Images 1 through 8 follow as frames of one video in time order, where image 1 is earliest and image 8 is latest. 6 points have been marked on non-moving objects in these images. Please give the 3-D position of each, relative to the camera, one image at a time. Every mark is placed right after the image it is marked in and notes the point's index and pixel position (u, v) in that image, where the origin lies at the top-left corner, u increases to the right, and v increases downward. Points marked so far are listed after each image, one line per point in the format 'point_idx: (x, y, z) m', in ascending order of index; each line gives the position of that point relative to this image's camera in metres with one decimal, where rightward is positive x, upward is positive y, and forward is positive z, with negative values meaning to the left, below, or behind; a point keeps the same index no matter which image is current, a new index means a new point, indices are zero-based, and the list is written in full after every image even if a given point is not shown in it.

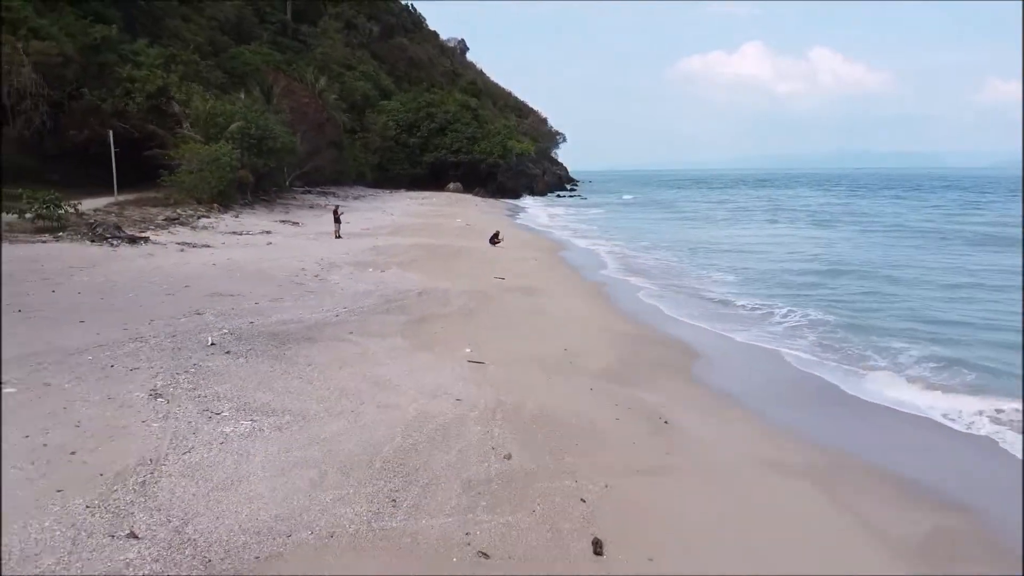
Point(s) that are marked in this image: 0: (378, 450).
0: (-1.9, -2.3, +3.5) m
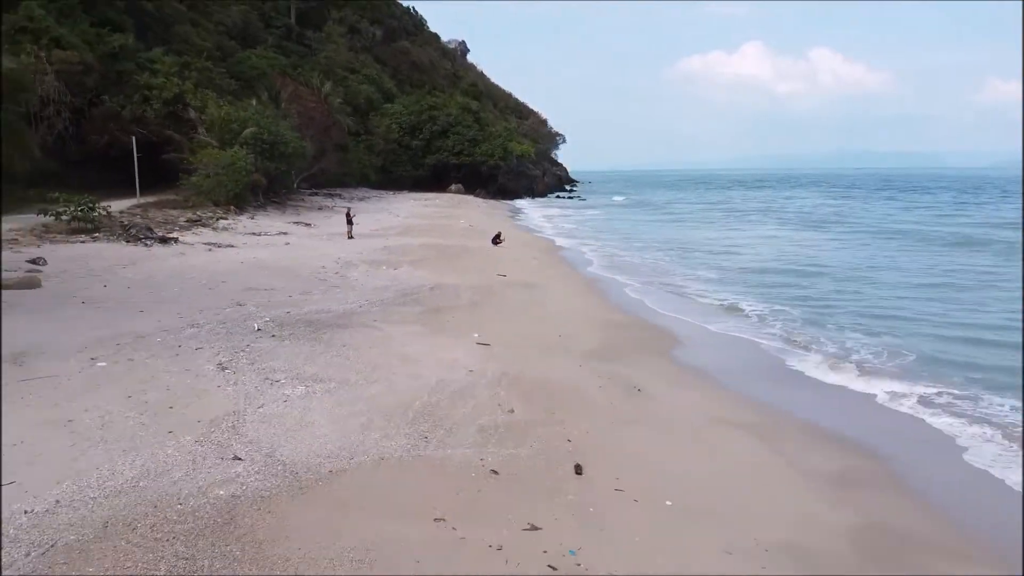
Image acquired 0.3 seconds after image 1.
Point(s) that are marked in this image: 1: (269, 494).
0: (-1.9, -2.1, +4.4) m
1: (-3.2, -2.6, +3.2) m
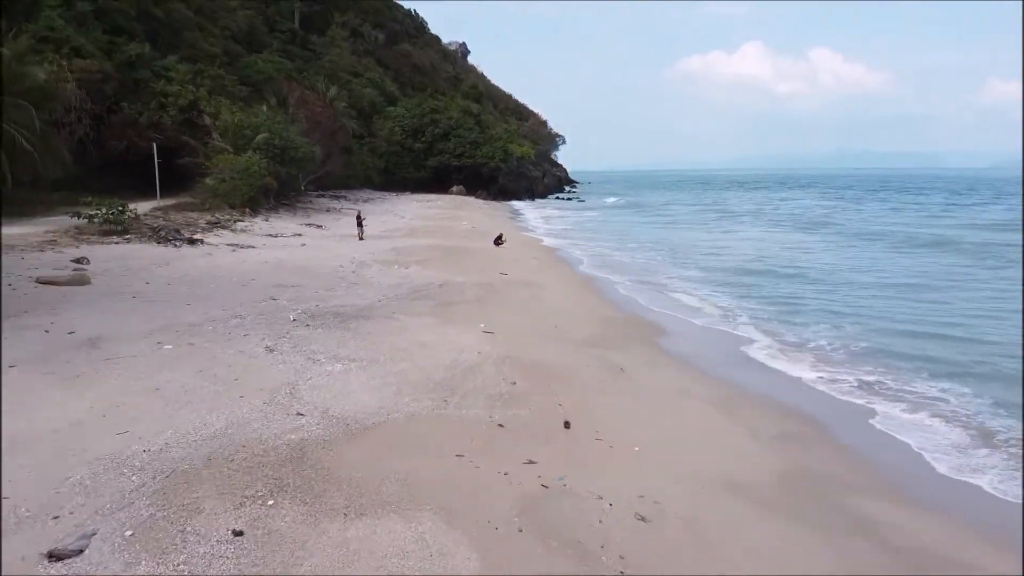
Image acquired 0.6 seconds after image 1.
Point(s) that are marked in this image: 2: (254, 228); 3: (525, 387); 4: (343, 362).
0: (-1.8, -2.0, +5.3) m
1: (-3.1, -2.5, +4.1) m
2: (-17.3, +4.0, +15.4) m
3: (+0.3, -2.2, +5.3) m
4: (-4.0, -1.8, +5.5) m
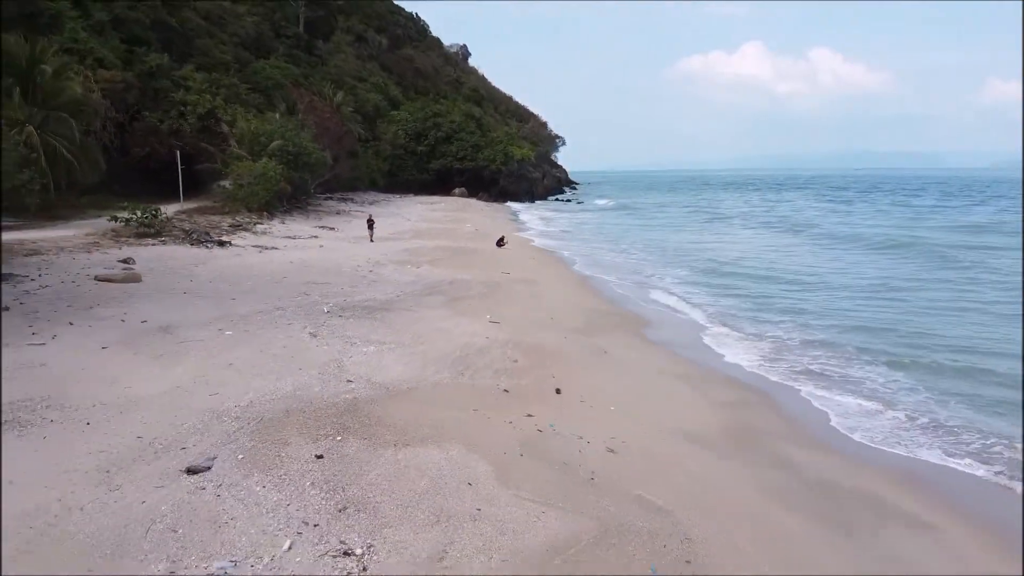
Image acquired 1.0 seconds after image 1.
0: (-1.8, -1.9, +6.4) m
1: (-3.1, -2.4, +5.2) m
2: (-17.2, +4.1, +16.5) m
3: (+0.4, -2.1, +6.5) m
4: (-3.9, -1.7, +6.6) m
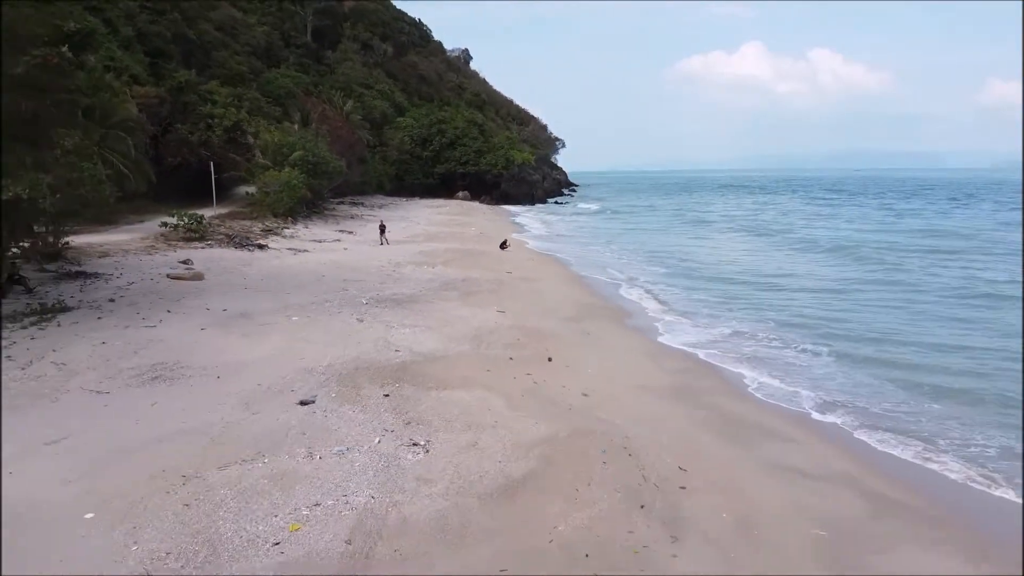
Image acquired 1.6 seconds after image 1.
0: (-1.6, -1.7, +8.3) m
1: (-2.9, -2.2, +7.1) m
2: (-17.1, +4.3, +18.5) m
3: (+0.5, -1.9, +8.4) m
4: (-3.8, -1.5, +8.5) m
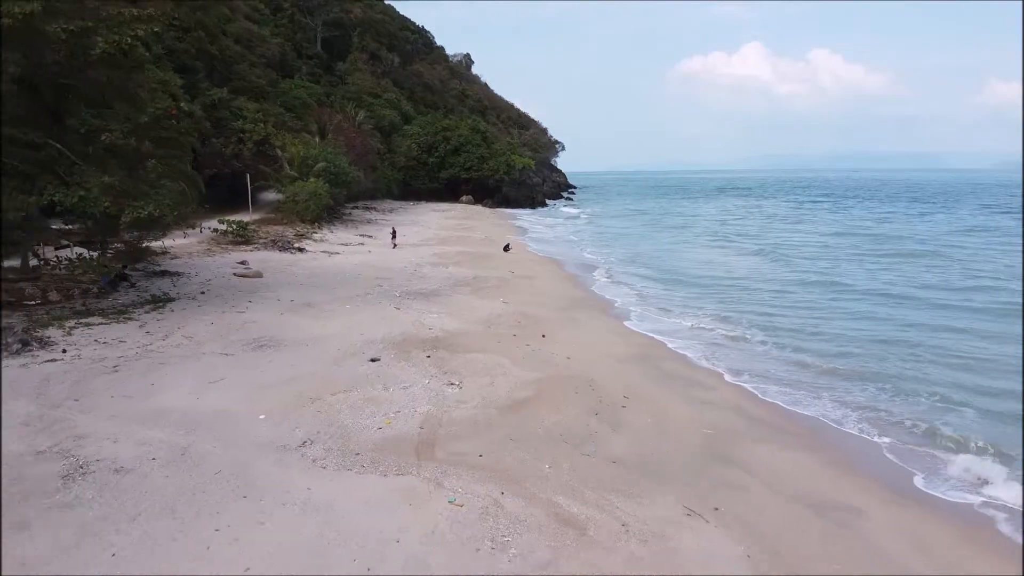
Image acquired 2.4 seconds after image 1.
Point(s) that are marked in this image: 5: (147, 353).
0: (-1.5, -1.5, +10.9) m
1: (-2.8, -2.0, +9.7) m
2: (-17.0, +4.6, +21.1) m
3: (+0.6, -1.7, +11.0) m
4: (-3.7, -1.3, +11.1) m
5: (-14.0, -2.4, +8.9) m
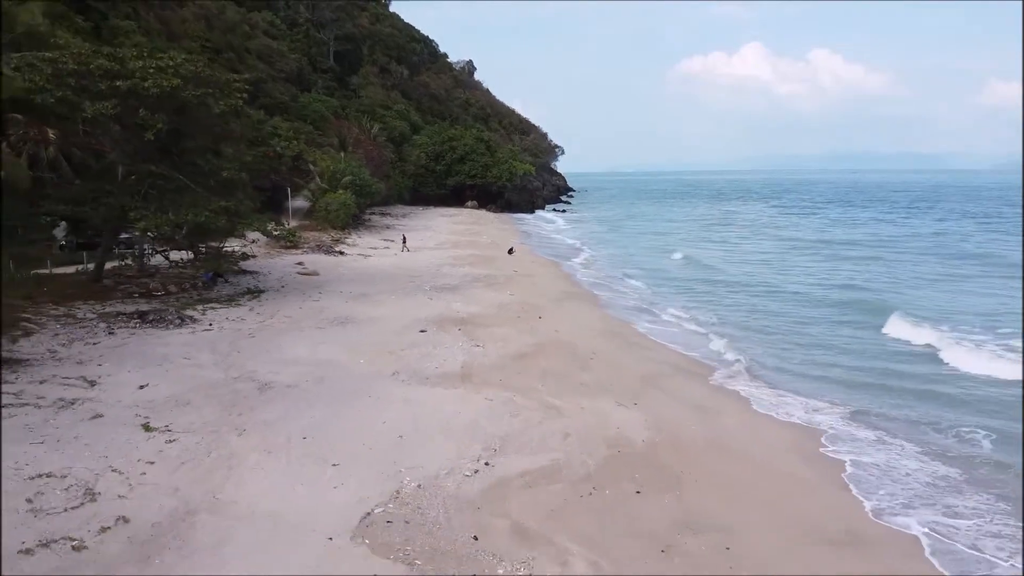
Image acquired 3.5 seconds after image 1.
0: (-1.2, -1.1, +14.8) m
1: (-2.5, -1.6, +13.6) m
2: (-16.7, +4.9, +24.9) m
3: (+0.9, -1.3, +14.9) m
4: (-3.4, -0.9, +15.0) m
5: (-13.6, -2.1, +12.7) m
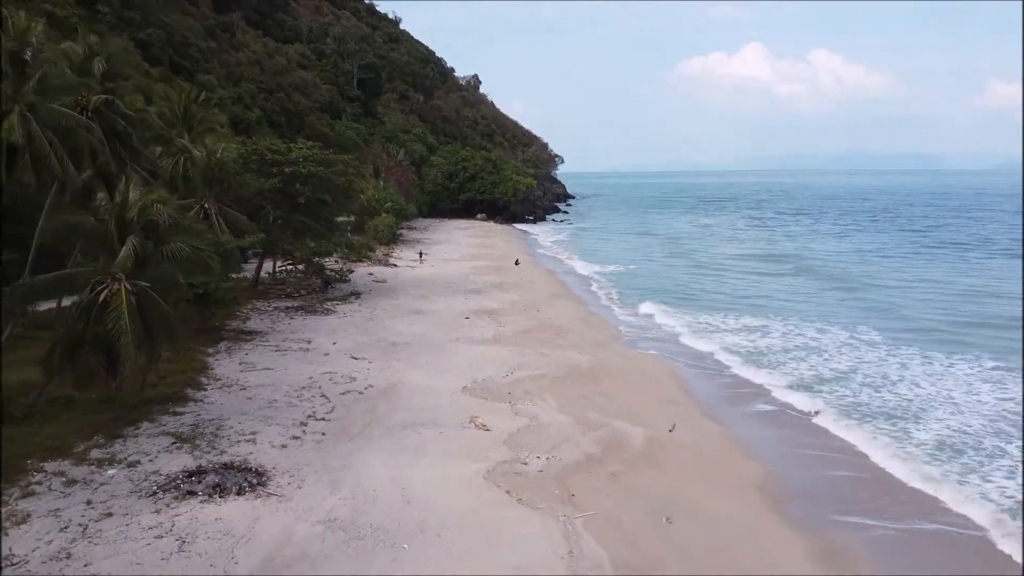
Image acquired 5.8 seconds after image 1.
0: (-0.4, -1.6, +23.7) m
1: (-1.7, -2.1, +22.5) m
2: (-15.8, +4.6, +33.9) m
3: (+1.8, -1.8, +23.8) m
4: (-2.5, -1.3, +23.9) m
5: (-12.8, -2.5, +21.7) m
